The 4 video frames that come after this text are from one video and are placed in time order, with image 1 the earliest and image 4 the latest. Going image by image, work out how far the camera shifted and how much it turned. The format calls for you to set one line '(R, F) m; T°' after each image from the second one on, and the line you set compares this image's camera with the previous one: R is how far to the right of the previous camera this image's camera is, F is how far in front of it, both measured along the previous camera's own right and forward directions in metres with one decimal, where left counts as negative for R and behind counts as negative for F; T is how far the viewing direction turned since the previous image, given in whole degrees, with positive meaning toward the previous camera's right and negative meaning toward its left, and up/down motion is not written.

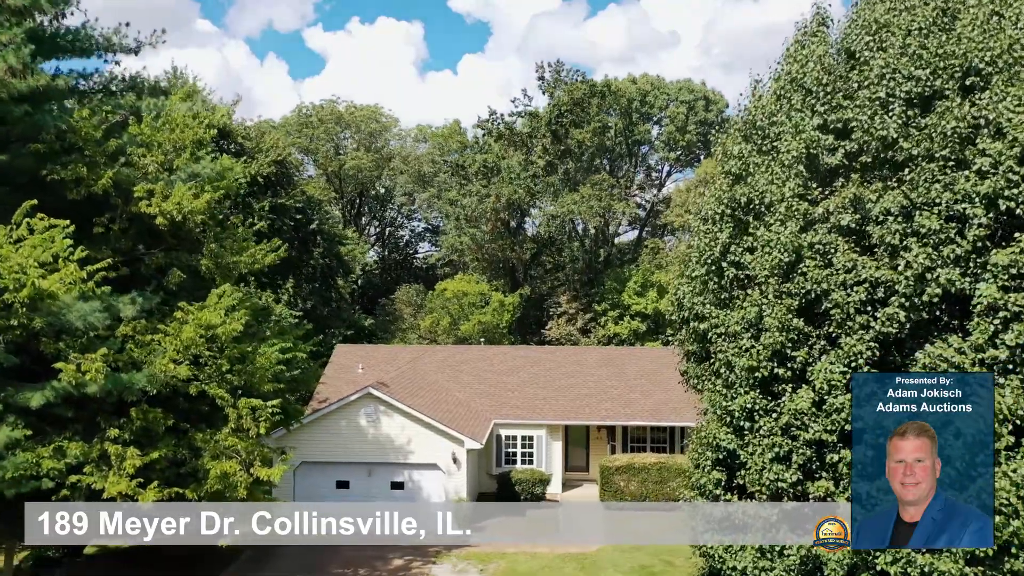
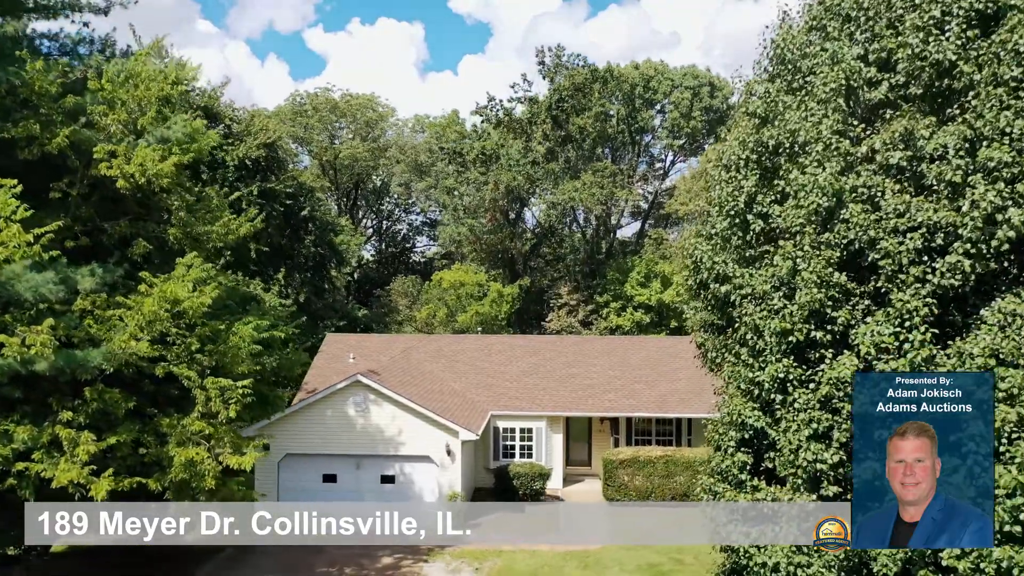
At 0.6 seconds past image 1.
(0.0, +1.3) m; 0°
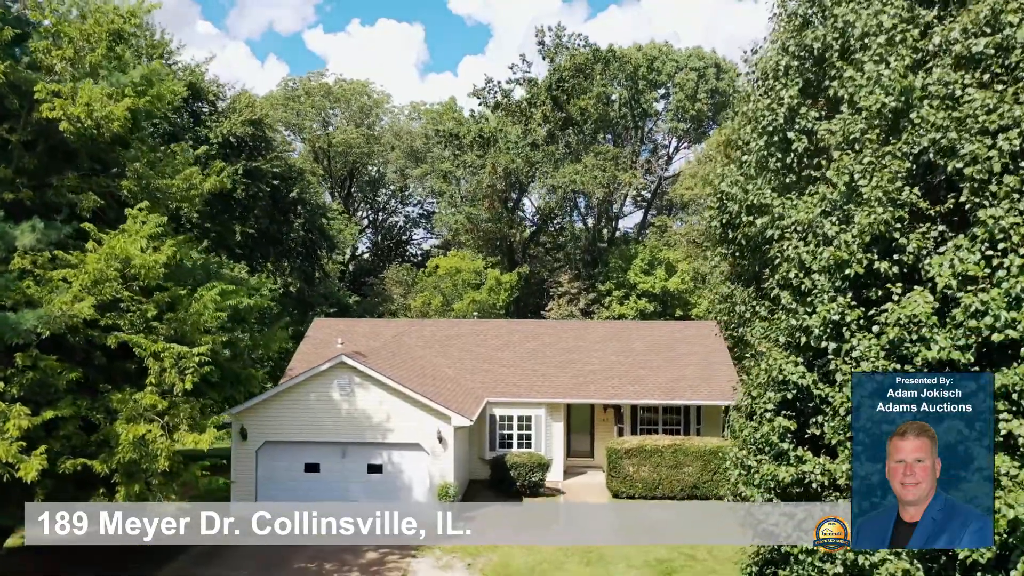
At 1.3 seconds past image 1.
(0.0, +1.5) m; 0°
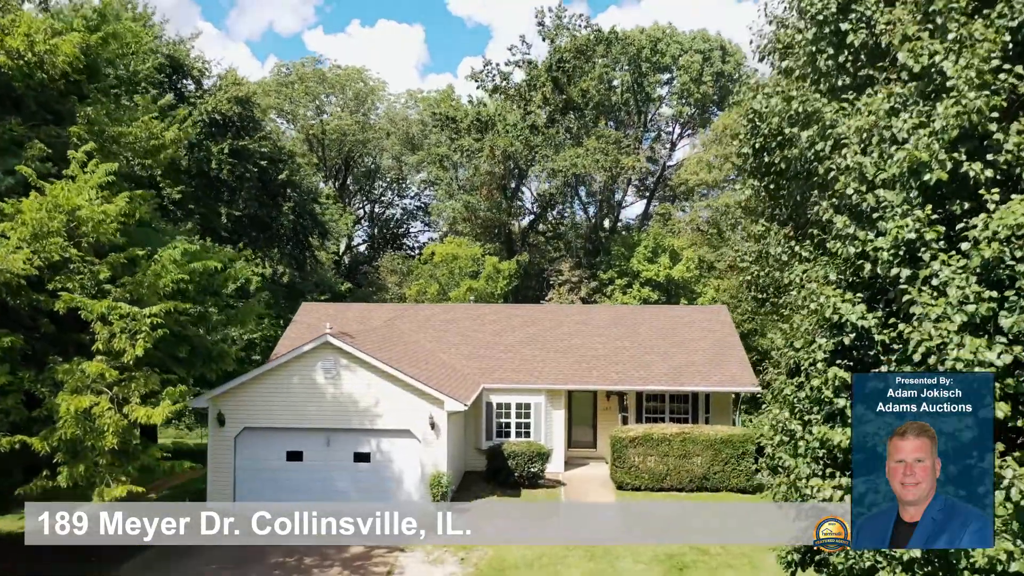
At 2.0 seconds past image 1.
(0.0, +1.3) m; 0°
